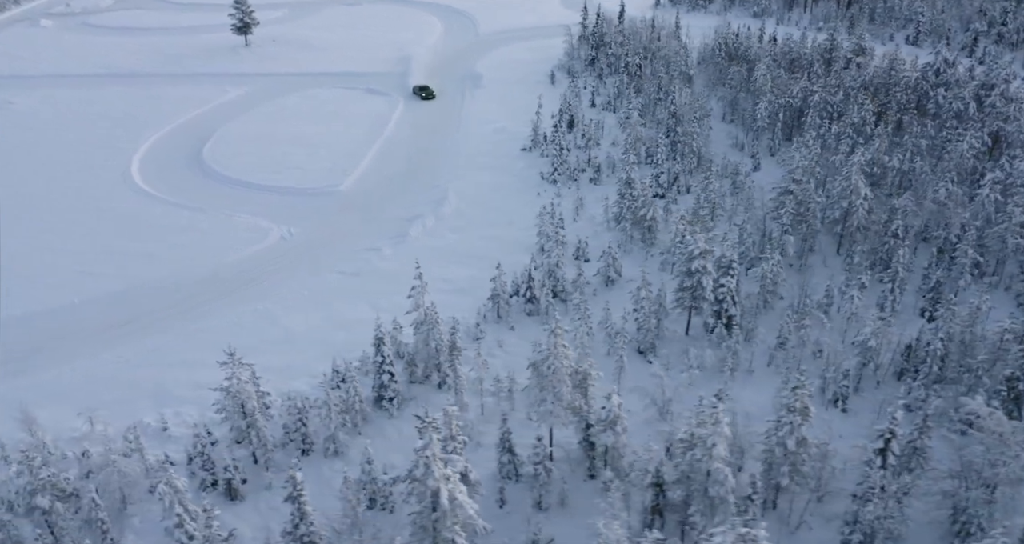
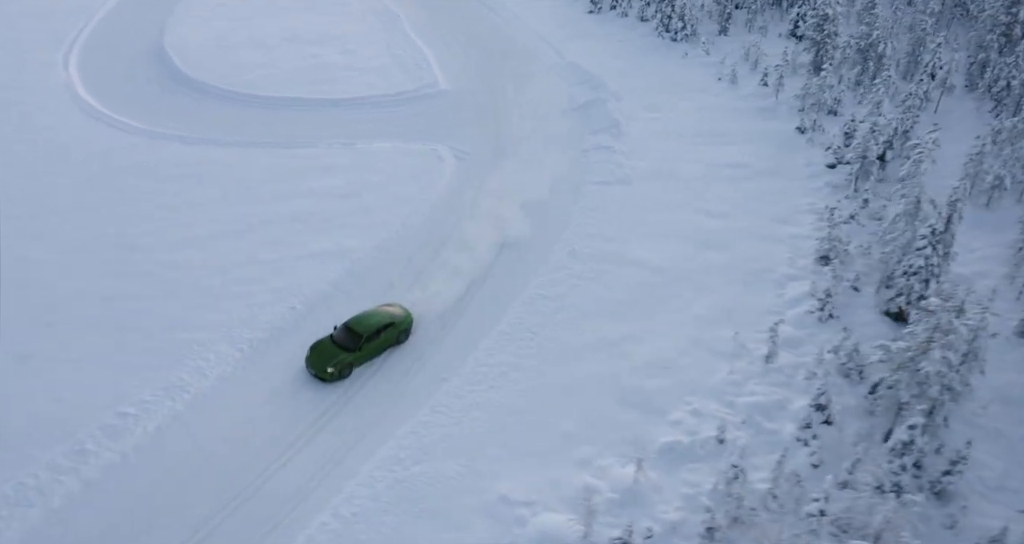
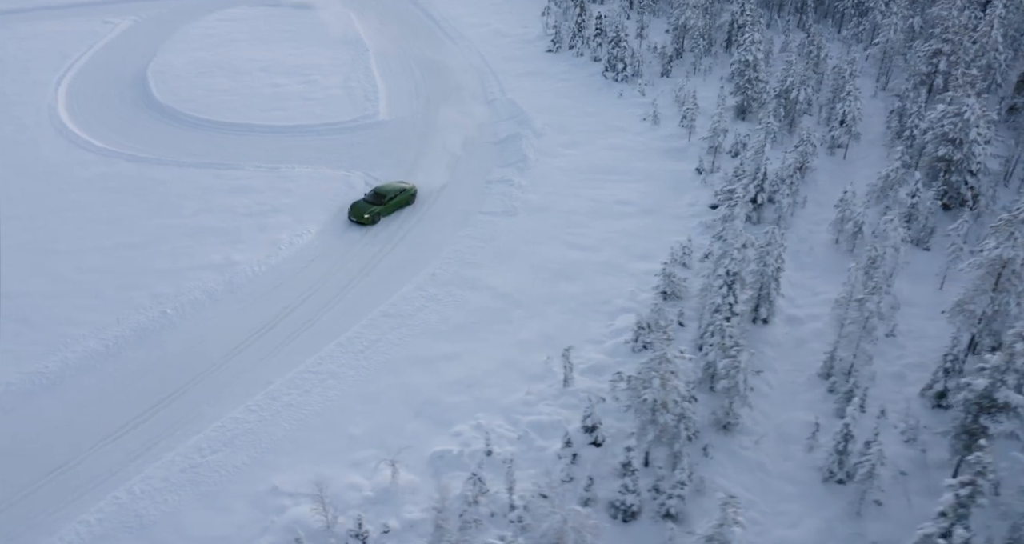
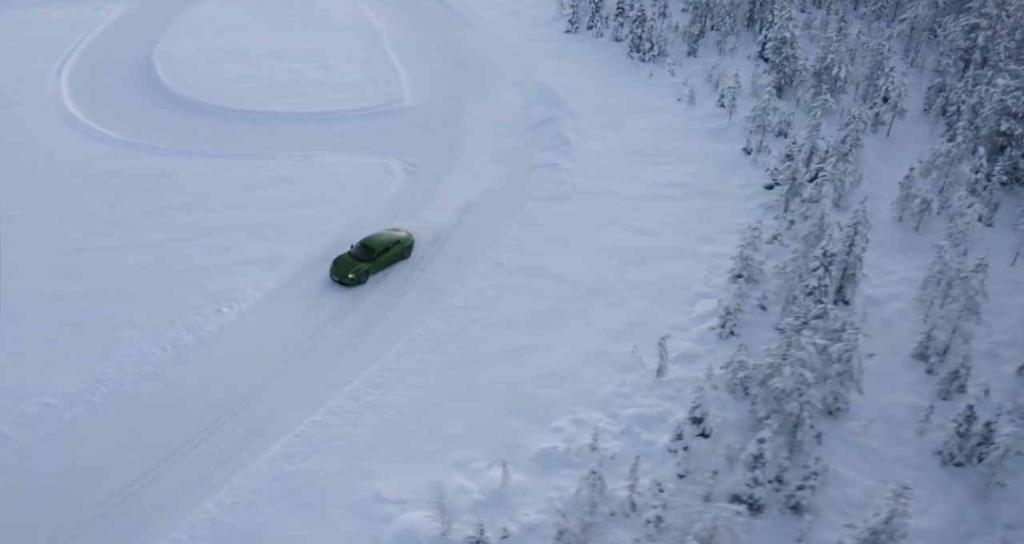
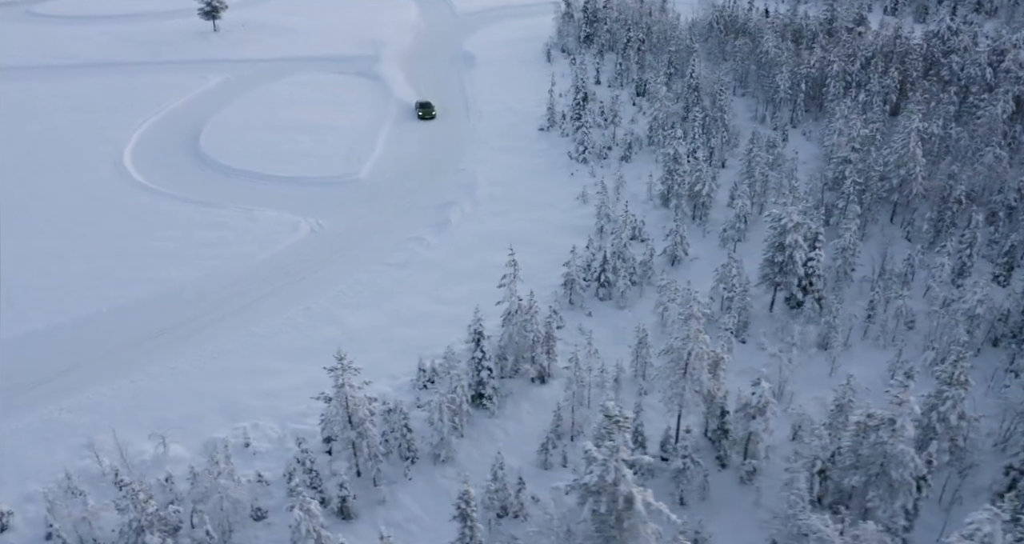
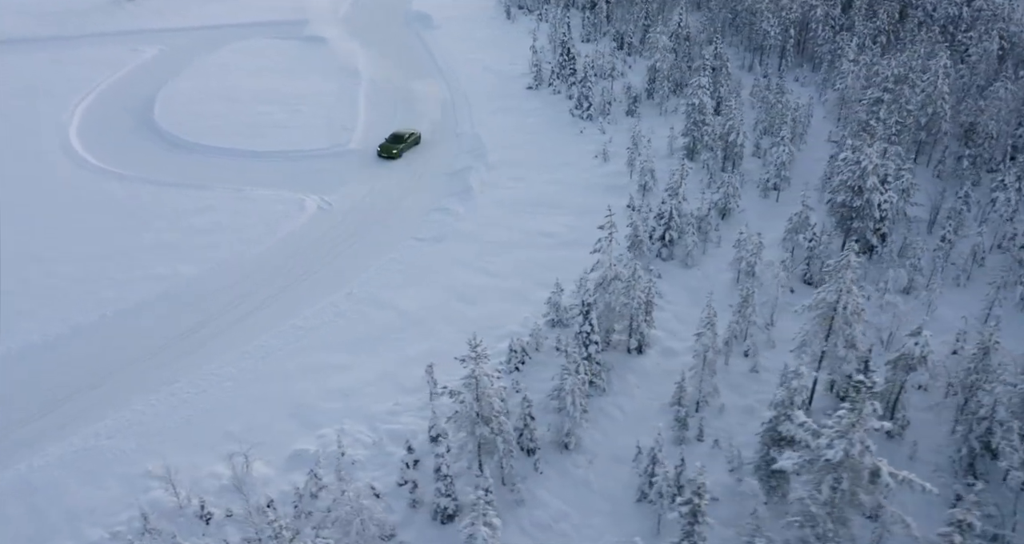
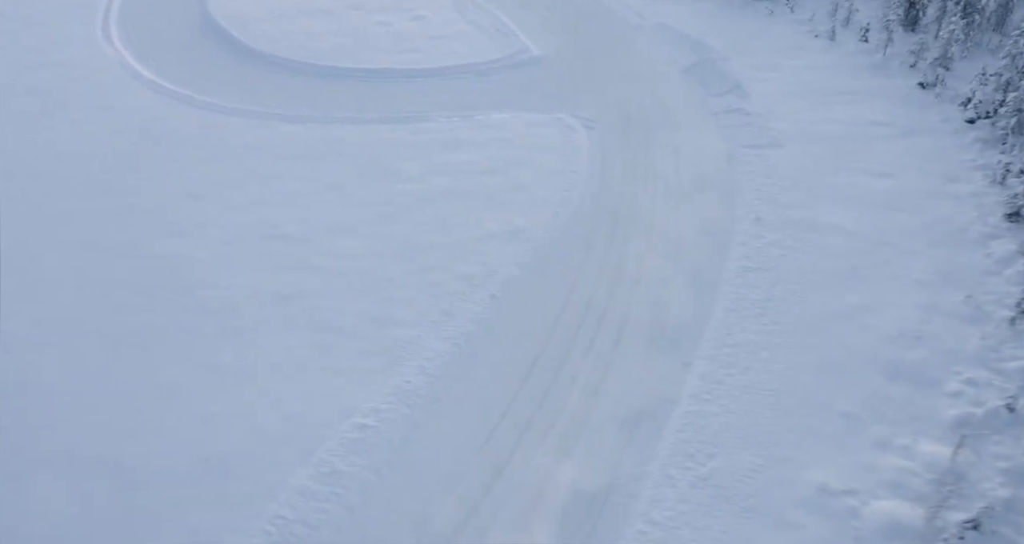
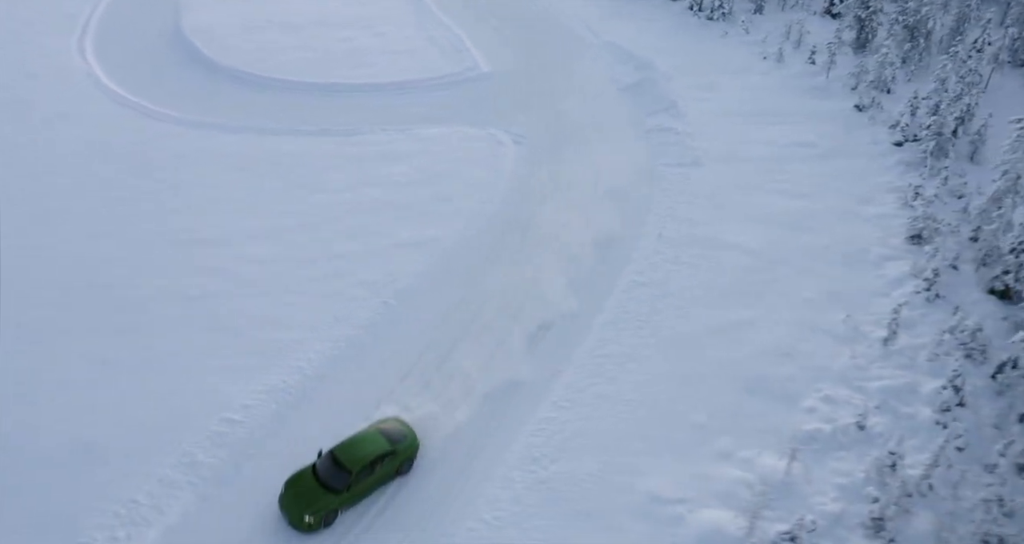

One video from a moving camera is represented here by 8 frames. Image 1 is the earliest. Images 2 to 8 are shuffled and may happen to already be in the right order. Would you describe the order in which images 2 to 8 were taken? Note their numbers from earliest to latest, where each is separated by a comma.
5, 6, 3, 4, 2, 8, 7
